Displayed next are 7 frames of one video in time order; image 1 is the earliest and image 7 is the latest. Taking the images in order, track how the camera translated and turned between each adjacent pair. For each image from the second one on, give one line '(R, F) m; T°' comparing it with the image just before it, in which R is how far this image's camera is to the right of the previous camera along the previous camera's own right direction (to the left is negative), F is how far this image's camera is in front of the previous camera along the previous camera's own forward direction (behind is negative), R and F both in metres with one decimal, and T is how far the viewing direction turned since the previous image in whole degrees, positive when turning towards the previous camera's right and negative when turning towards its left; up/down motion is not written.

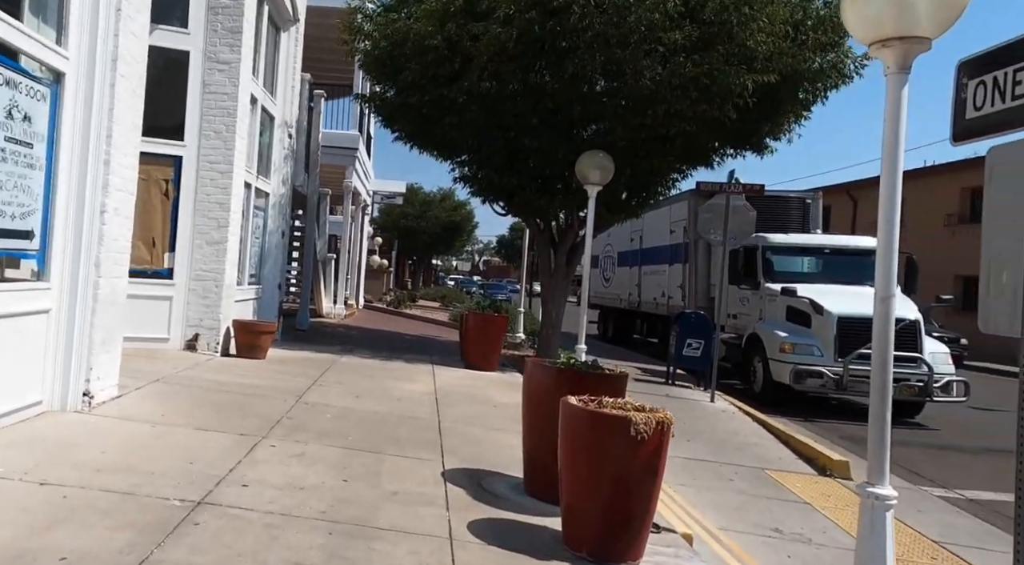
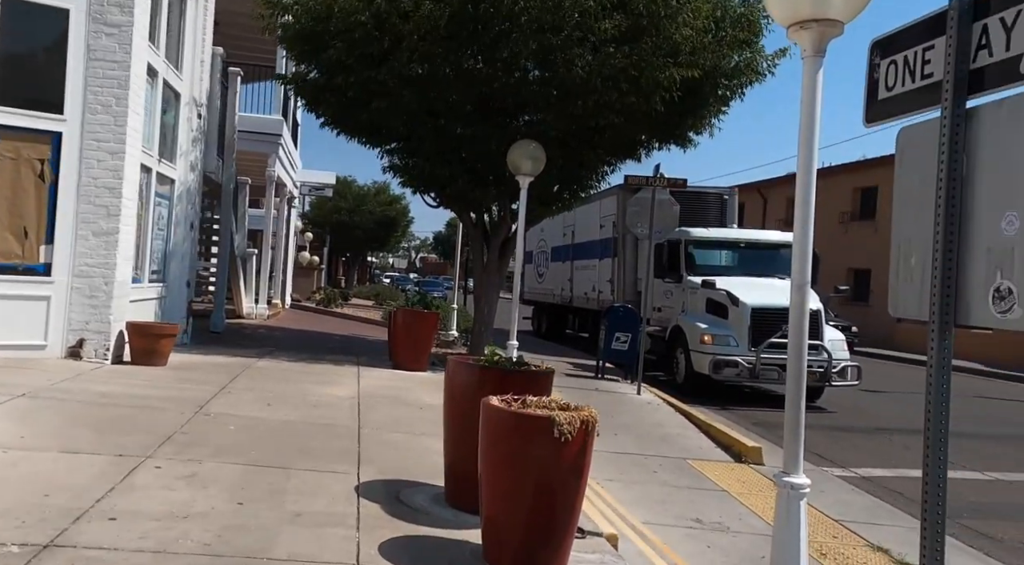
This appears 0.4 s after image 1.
(+0.1, +0.3) m; +4°
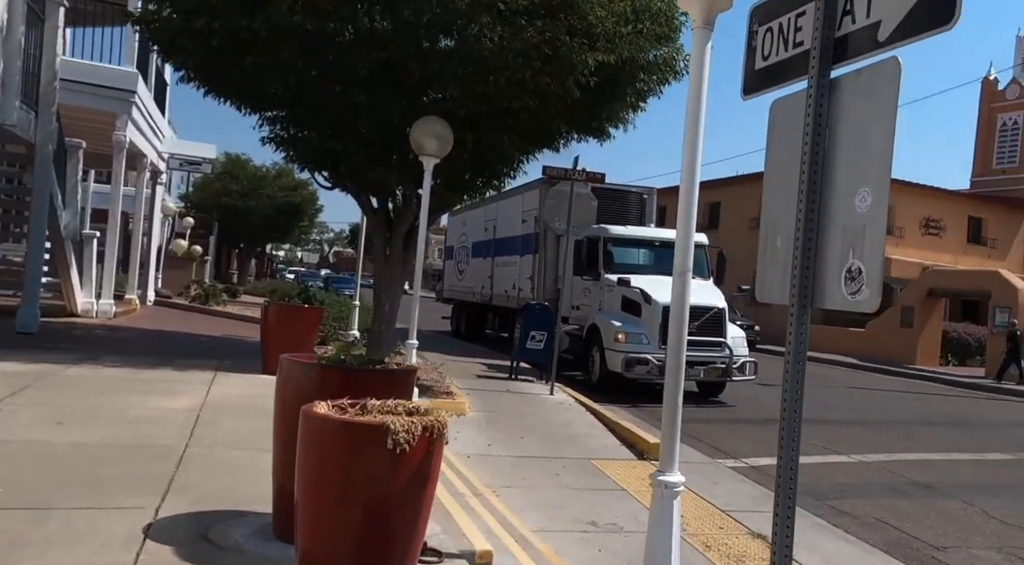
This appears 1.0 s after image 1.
(+0.5, +0.9) m; +4°
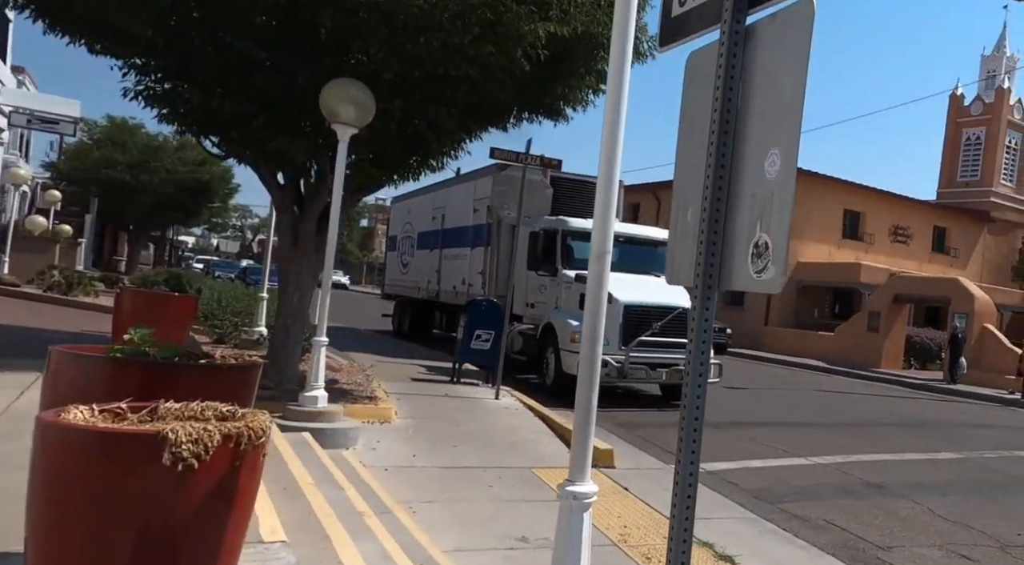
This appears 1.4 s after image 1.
(+0.5, +1.1) m; +2°
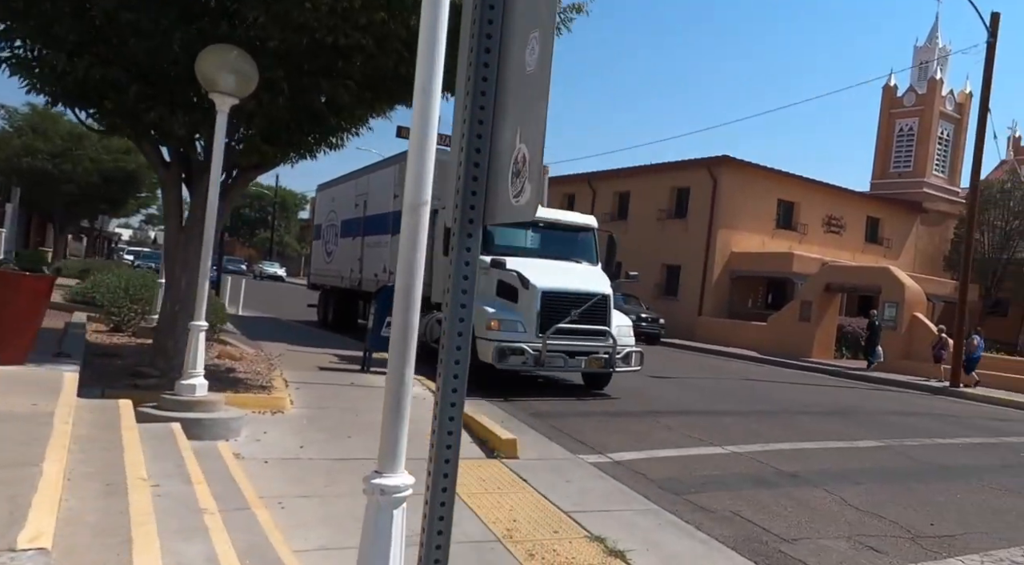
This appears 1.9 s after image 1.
(+0.5, +0.7) m; +4°
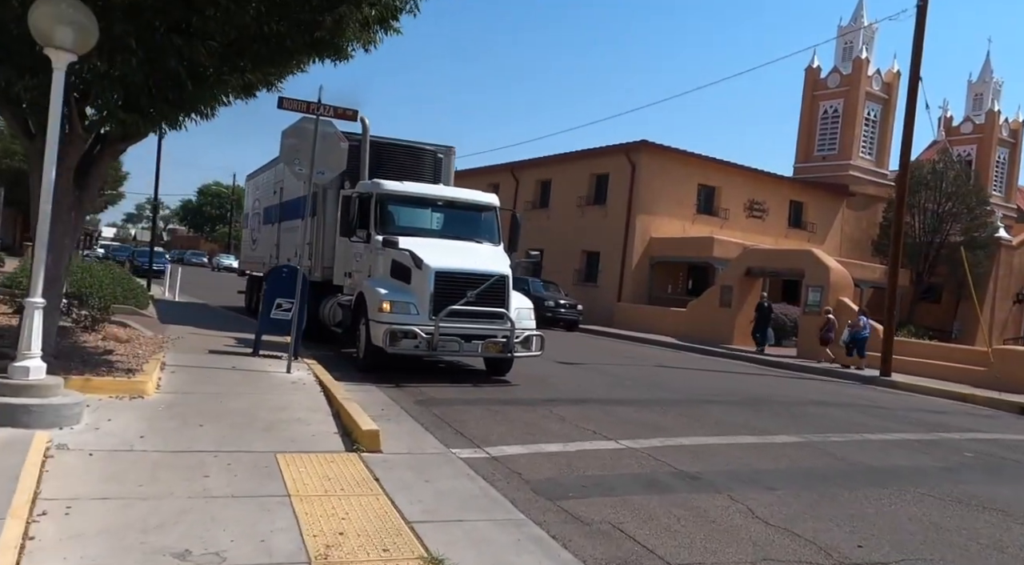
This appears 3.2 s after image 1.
(+0.6, +1.3) m; +5°
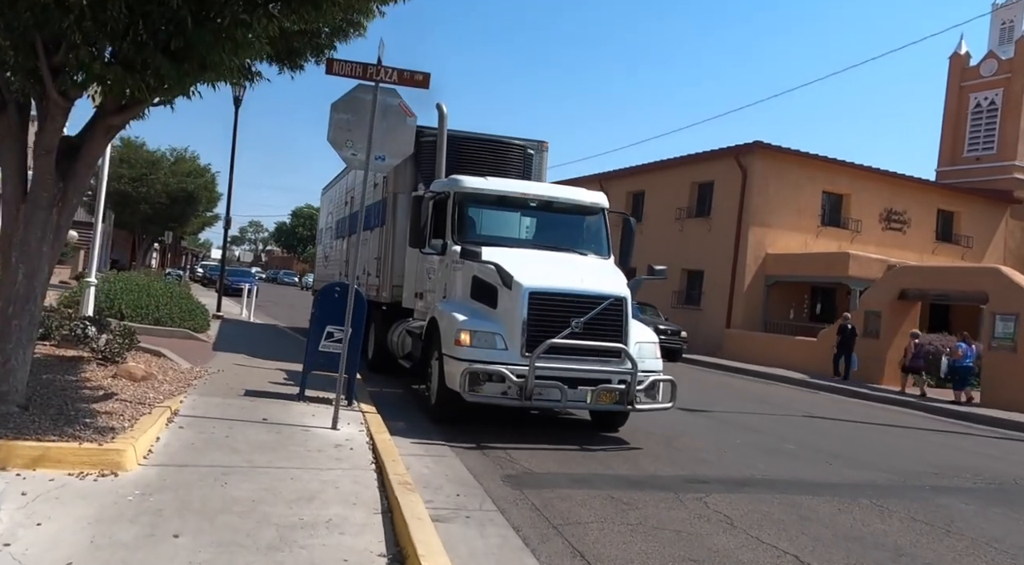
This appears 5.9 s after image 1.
(-0.5, +2.8) m; -5°
